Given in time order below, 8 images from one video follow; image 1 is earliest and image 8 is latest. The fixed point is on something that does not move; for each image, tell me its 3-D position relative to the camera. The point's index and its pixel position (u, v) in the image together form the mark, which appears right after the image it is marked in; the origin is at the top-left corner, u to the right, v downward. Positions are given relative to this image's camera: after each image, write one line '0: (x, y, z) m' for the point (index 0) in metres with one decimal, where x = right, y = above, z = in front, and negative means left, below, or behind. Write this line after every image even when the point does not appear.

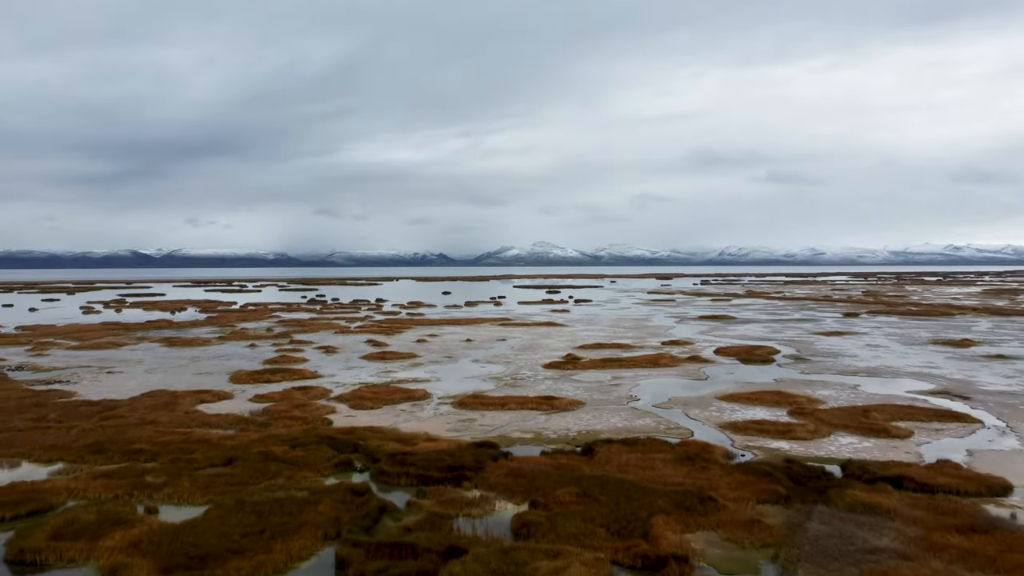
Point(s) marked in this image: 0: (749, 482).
0: (+4.7, -3.9, +18.3) m
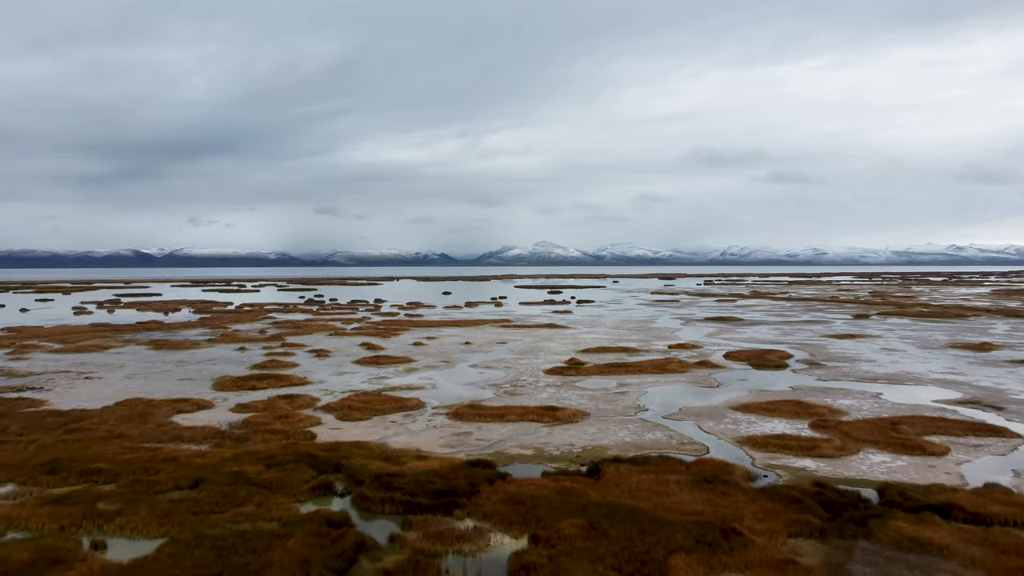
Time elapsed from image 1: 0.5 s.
0: (+4.7, -3.9, +16.2) m
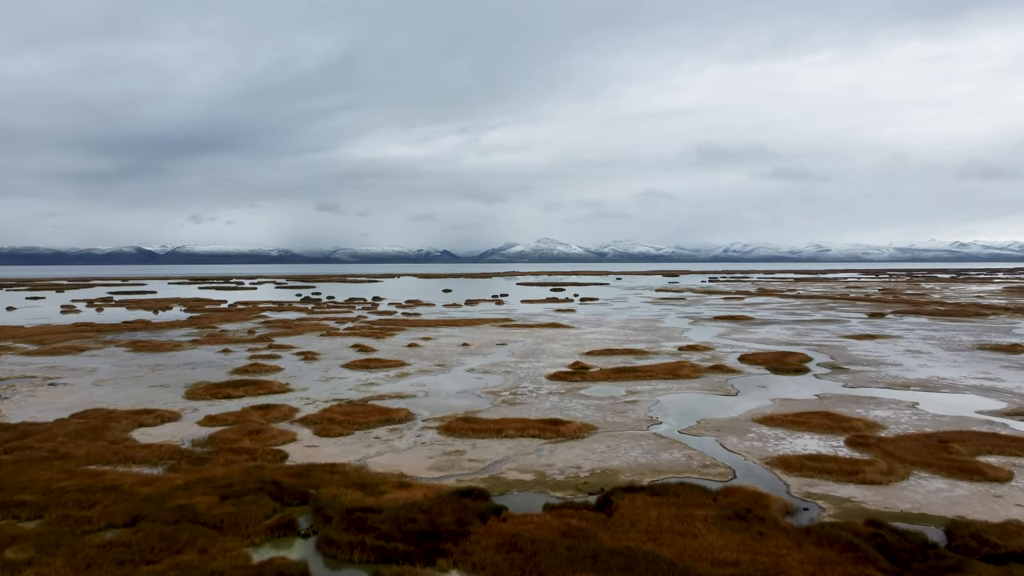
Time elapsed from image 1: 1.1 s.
0: (+4.6, -4.0, +13.3) m
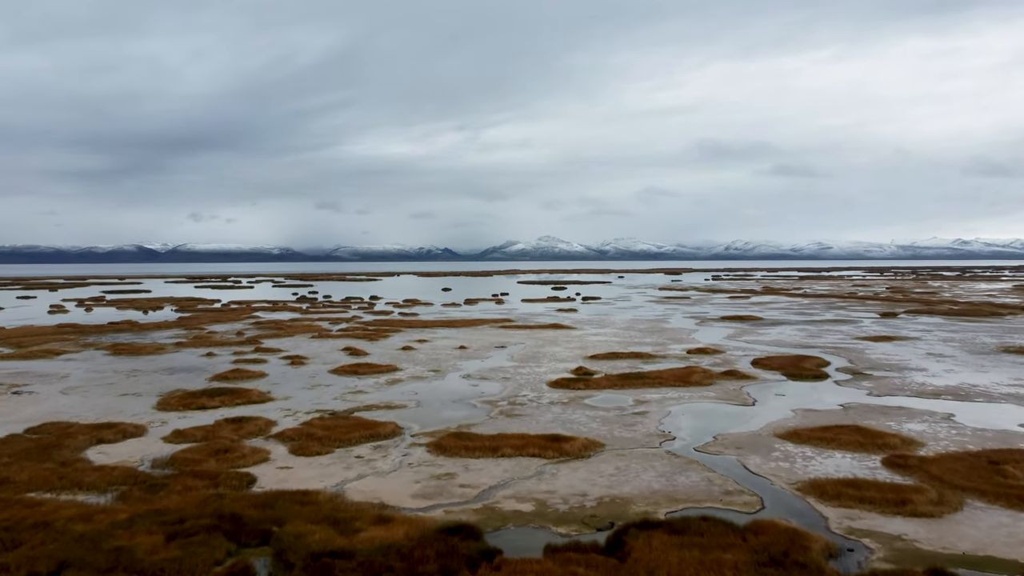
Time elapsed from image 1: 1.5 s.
0: (+4.5, -4.0, +10.9) m
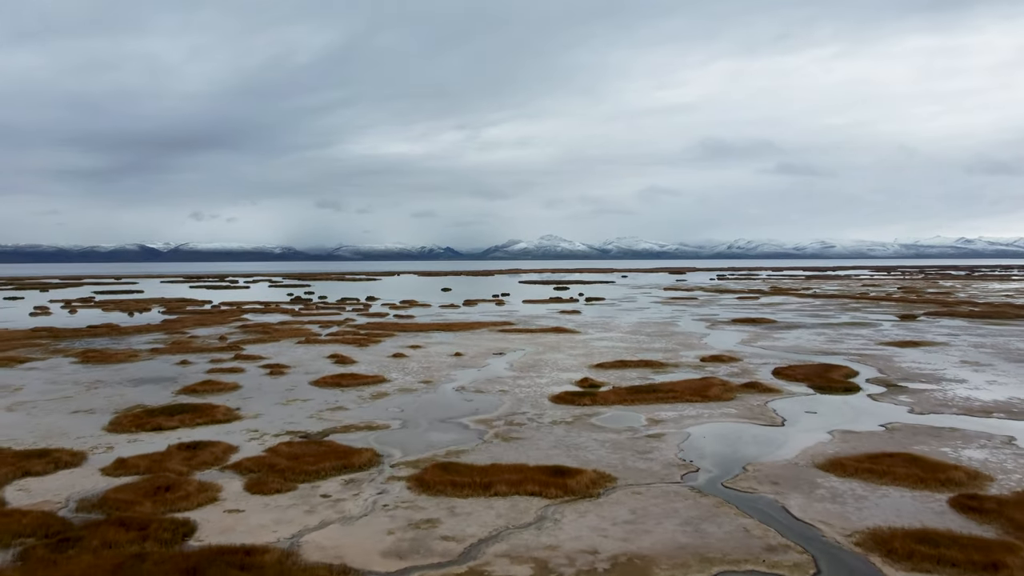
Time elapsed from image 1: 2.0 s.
0: (+4.4, -4.2, +7.5) m
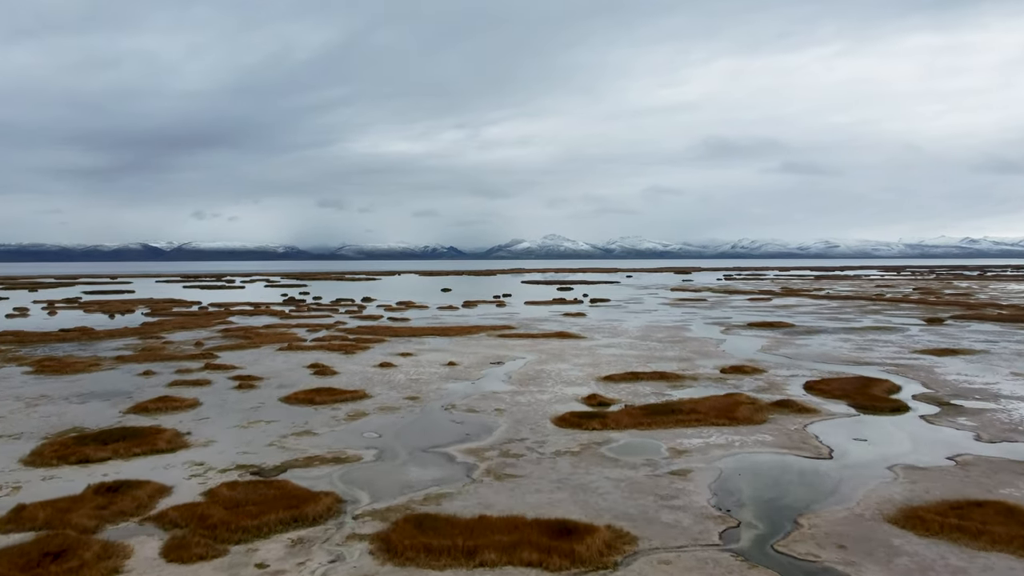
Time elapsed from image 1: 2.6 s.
0: (+4.3, -4.3, +3.4) m
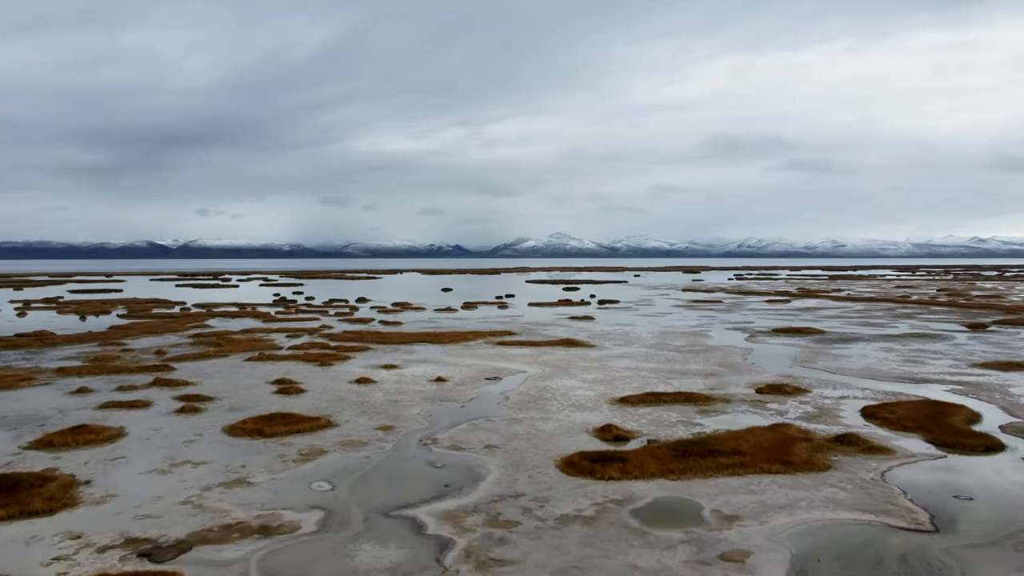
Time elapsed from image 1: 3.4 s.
0: (+4.0, -4.5, -2.1) m
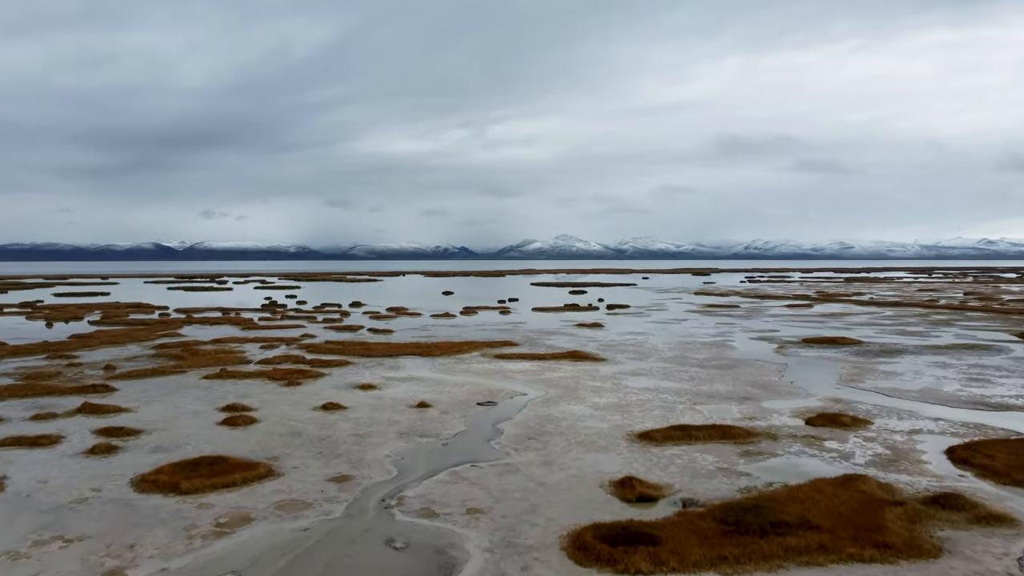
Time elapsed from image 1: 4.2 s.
0: (+3.7, -4.7, -7.7) m
